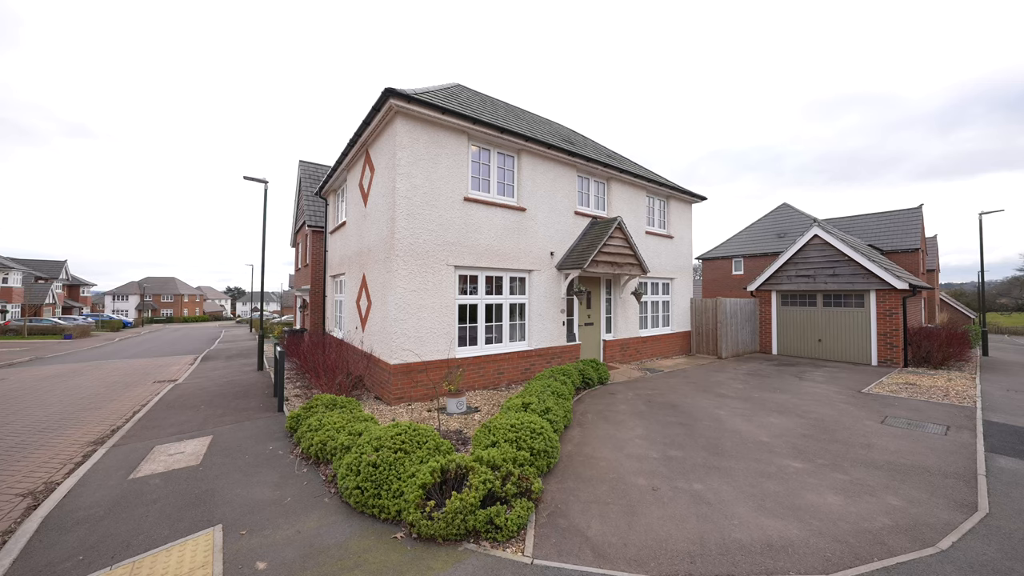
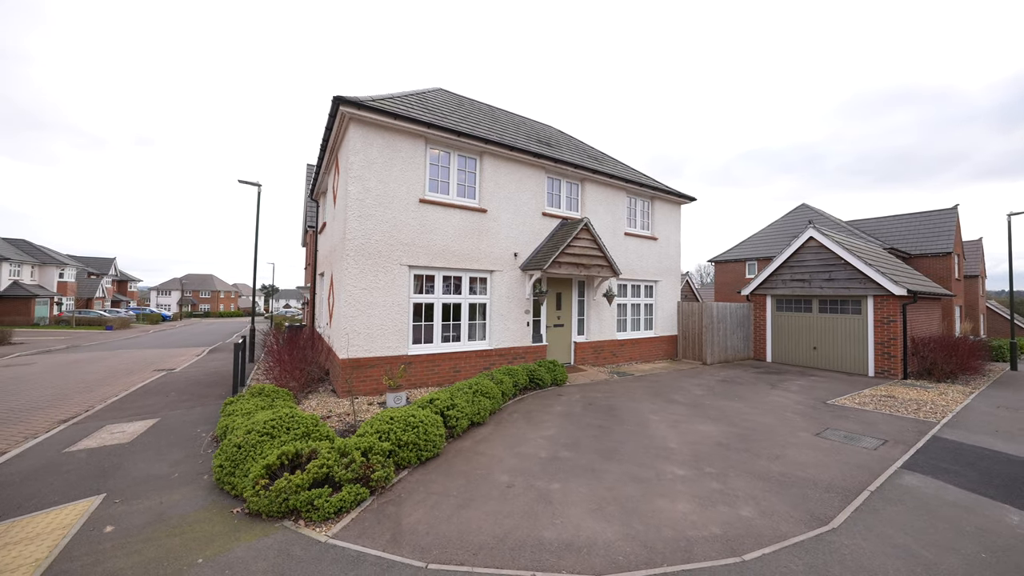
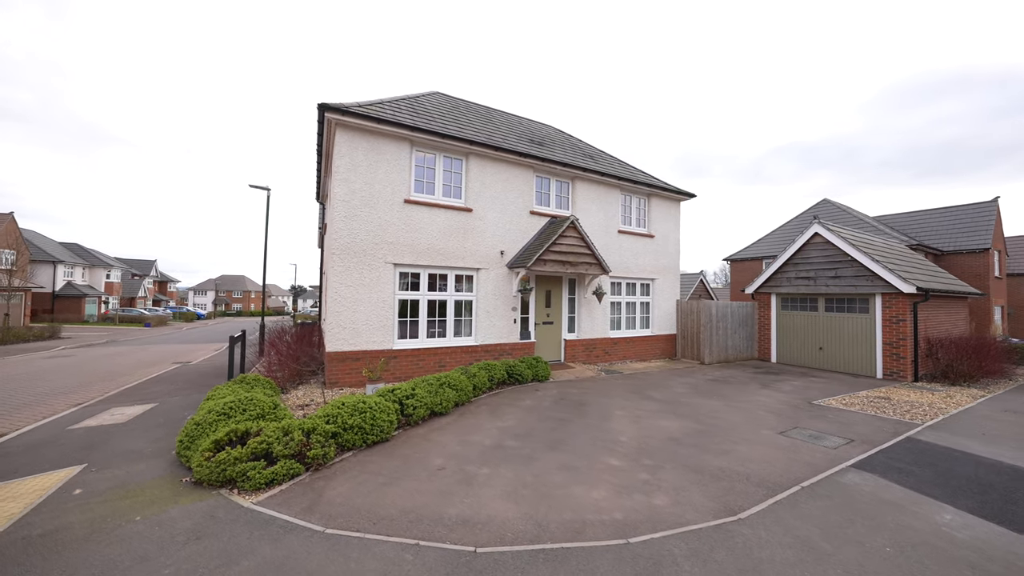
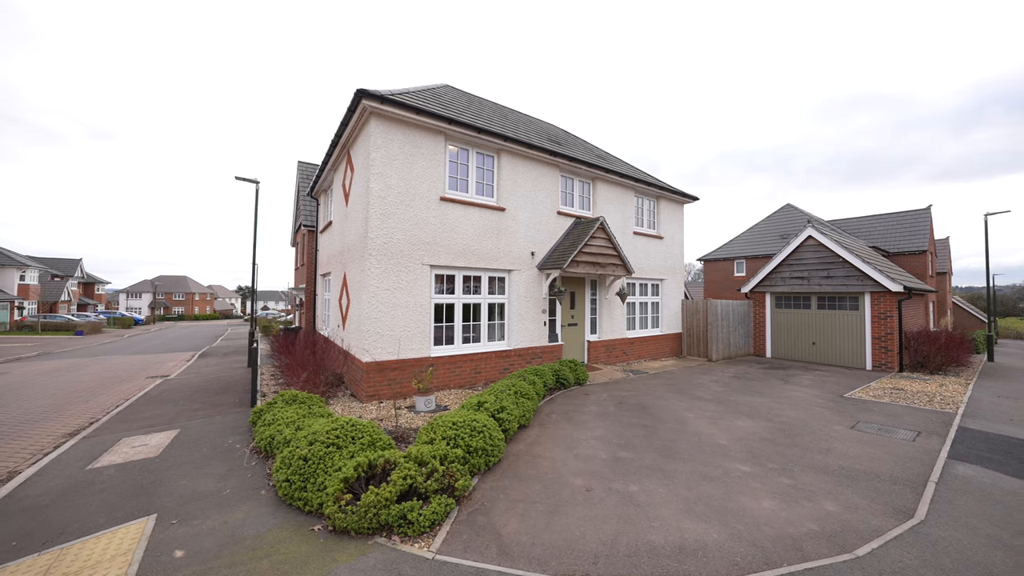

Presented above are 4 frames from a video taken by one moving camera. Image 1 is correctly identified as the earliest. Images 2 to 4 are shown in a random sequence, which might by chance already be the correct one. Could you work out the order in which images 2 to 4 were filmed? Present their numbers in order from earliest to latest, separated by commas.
4, 2, 3
